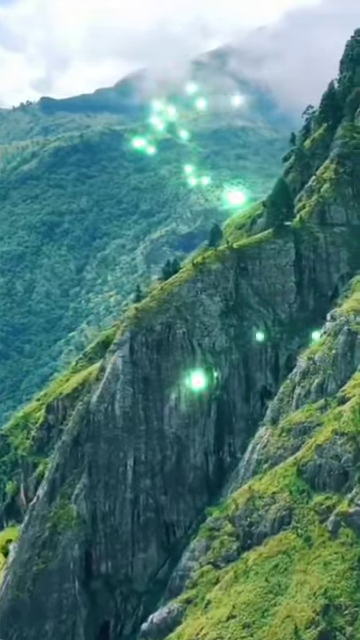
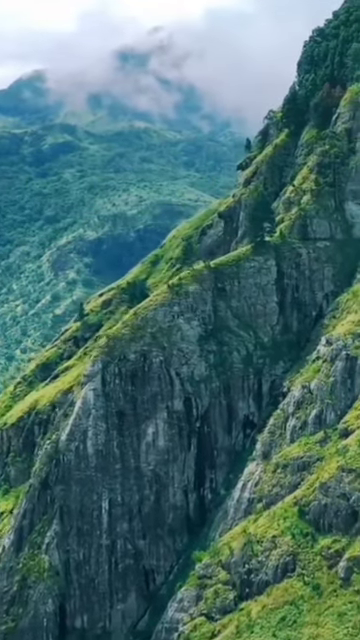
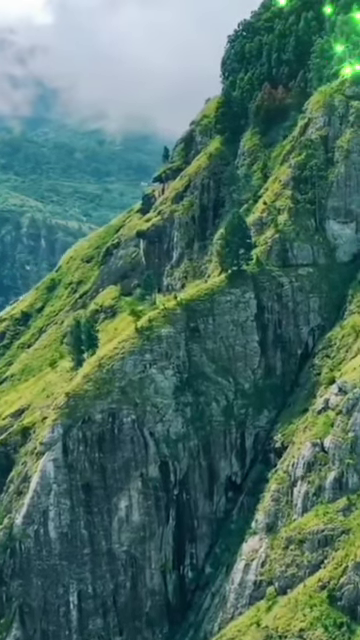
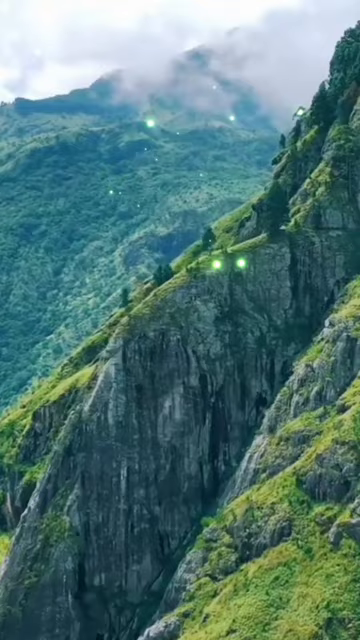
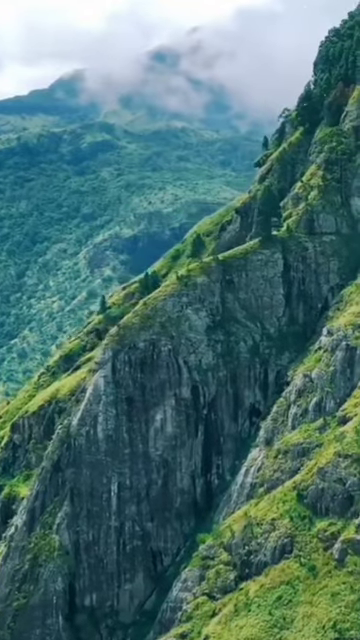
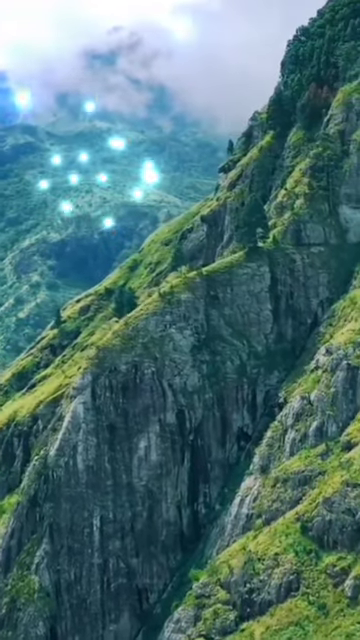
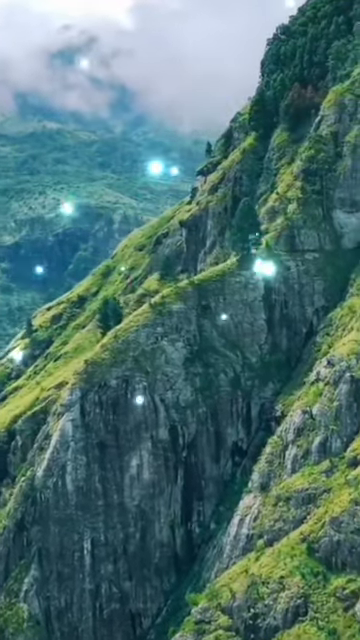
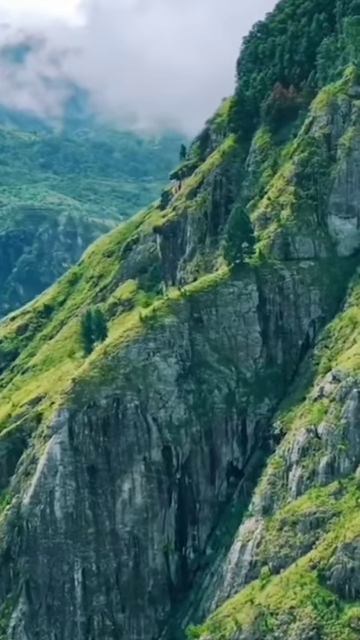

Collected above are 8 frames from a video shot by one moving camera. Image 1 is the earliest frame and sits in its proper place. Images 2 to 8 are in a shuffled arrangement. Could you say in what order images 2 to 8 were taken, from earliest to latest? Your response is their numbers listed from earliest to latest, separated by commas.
4, 5, 2, 6, 7, 8, 3
